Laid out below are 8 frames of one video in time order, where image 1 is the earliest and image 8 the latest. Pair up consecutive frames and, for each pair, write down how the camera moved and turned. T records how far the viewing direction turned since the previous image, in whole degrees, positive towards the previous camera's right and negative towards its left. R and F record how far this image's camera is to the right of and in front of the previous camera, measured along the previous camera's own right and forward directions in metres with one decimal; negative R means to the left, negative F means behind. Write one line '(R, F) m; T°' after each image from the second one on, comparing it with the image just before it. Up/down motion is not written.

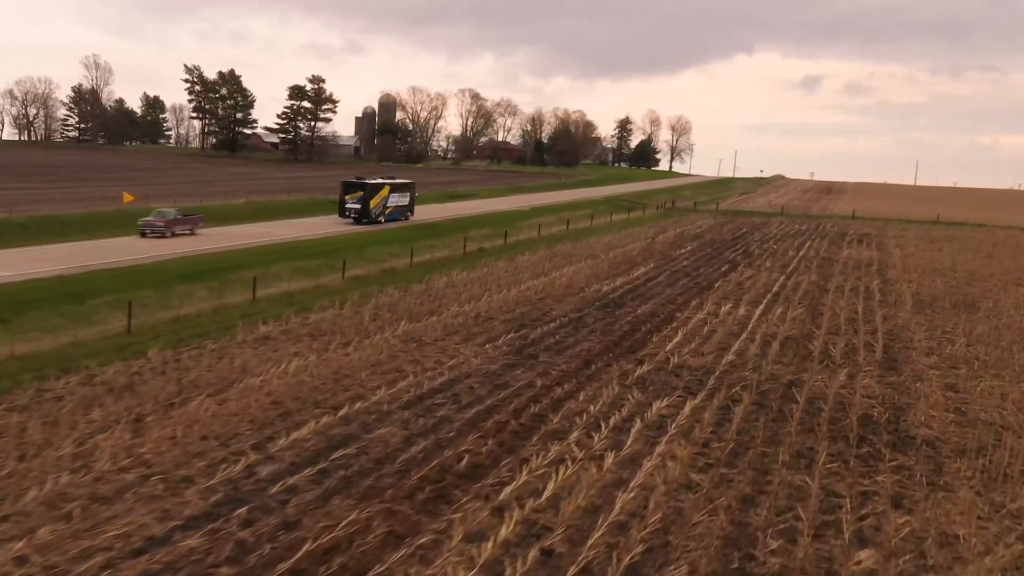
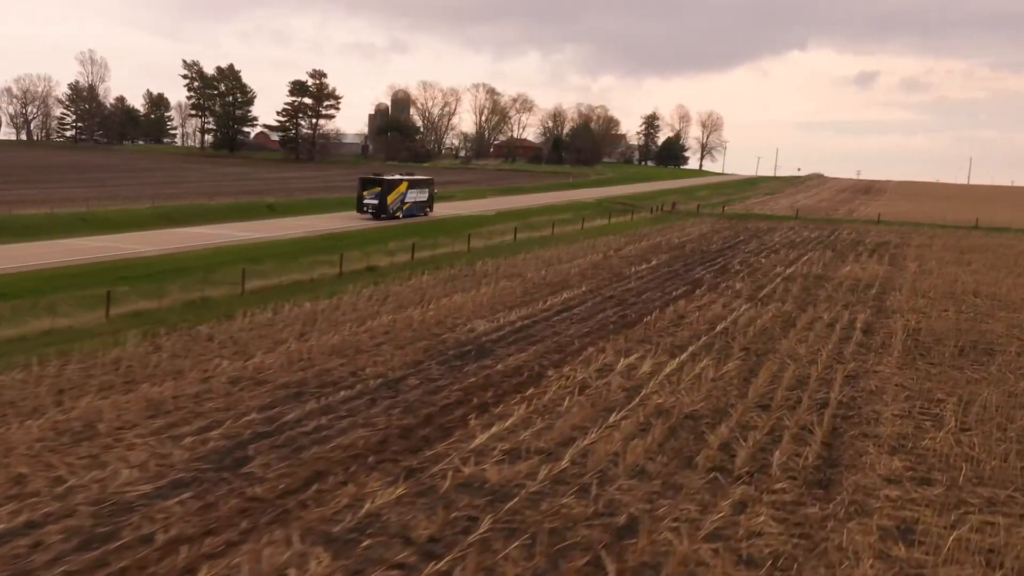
(+3.2, +6.2) m; -3°
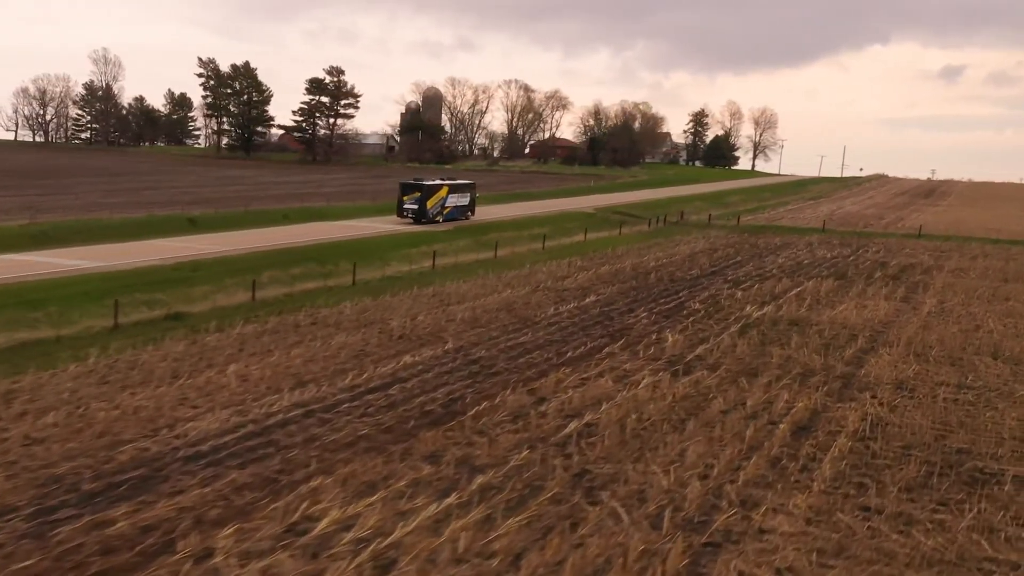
(+3.6, +6.1) m; -4°
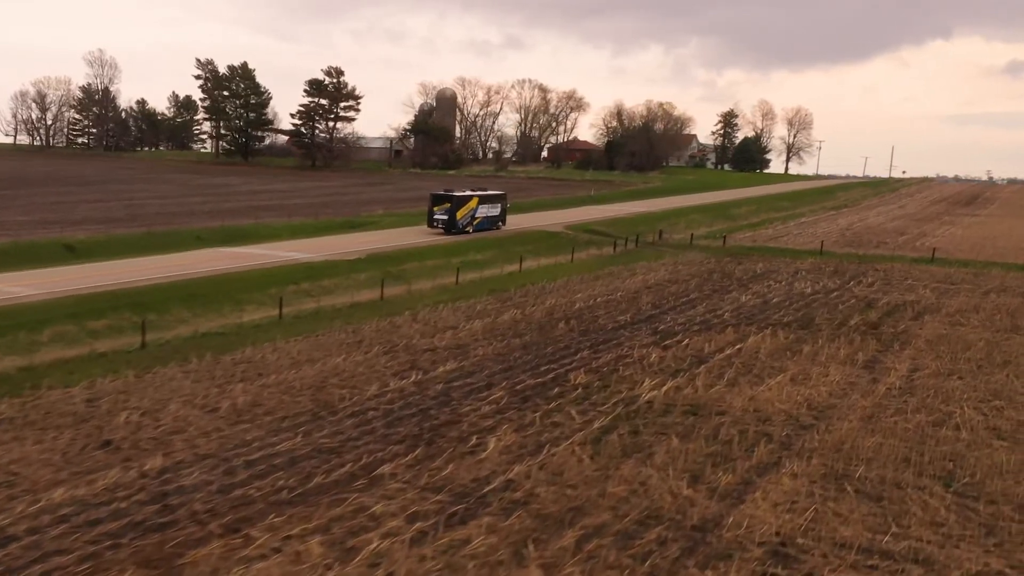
(+3.4, +5.3) m; -3°
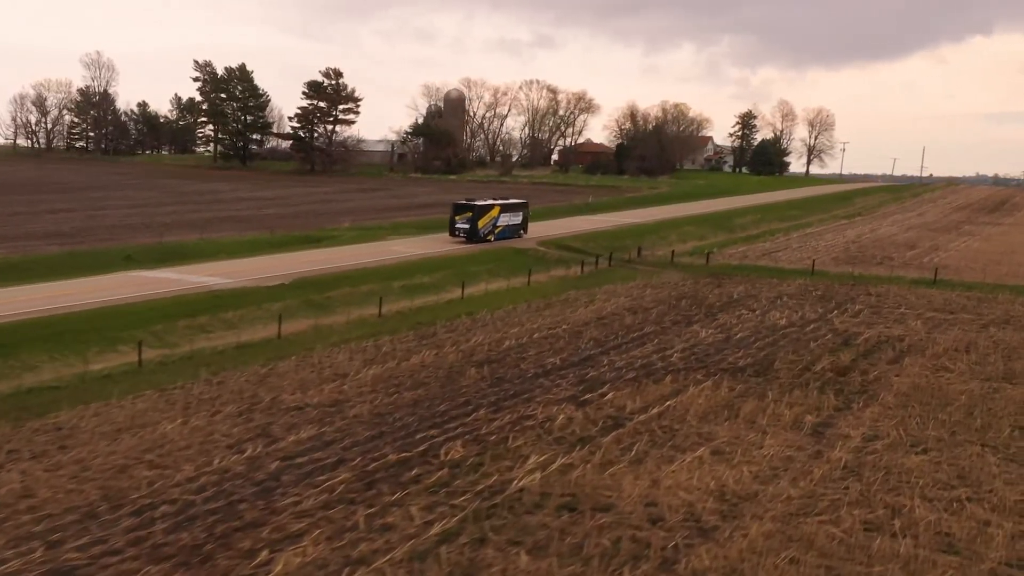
(+2.1, +3.0) m; -2°
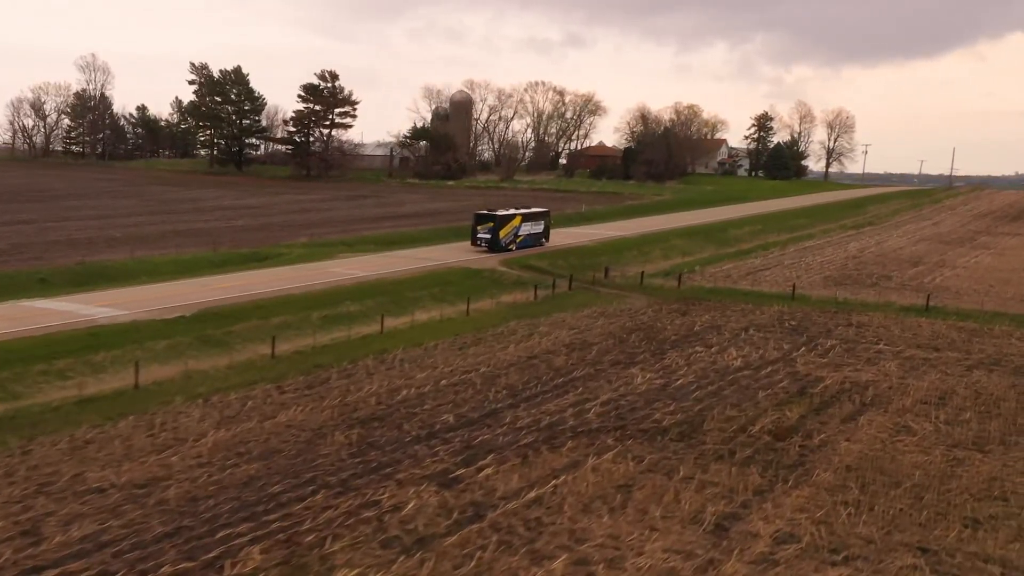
(+2.2, +2.9) m; -2°
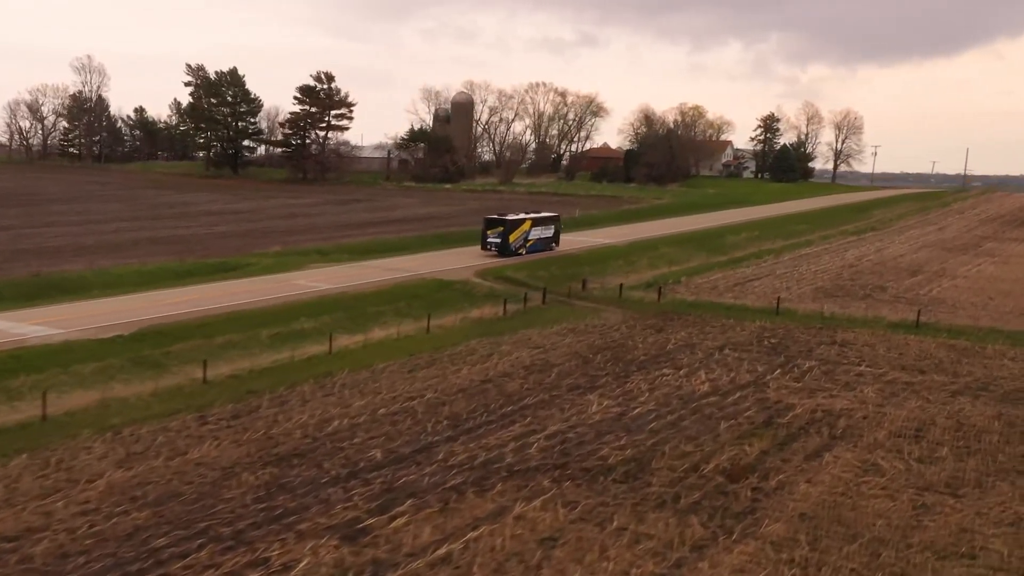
(+1.1, +1.4) m; -1°
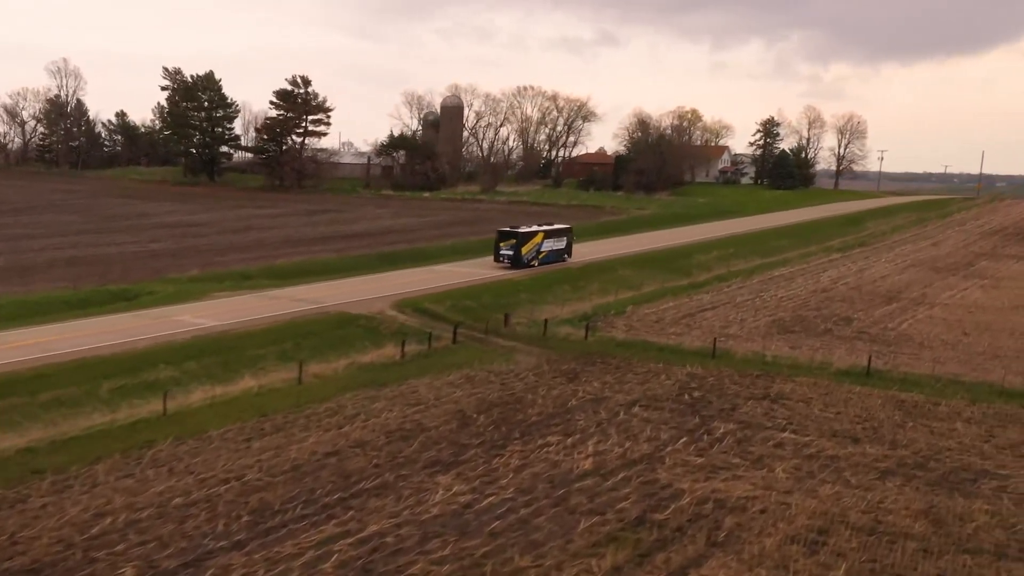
(+2.6, +3.1) m; -1°
